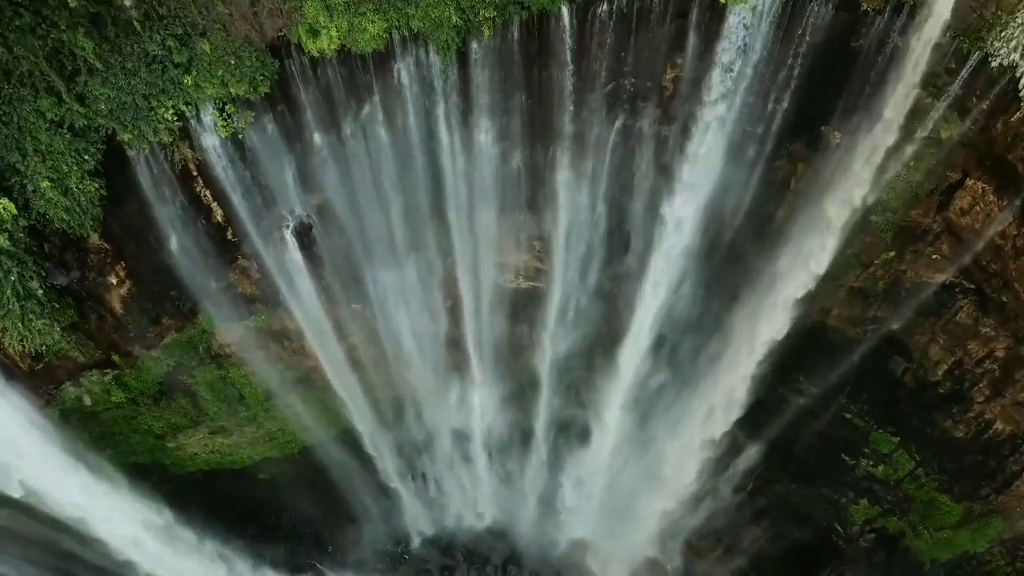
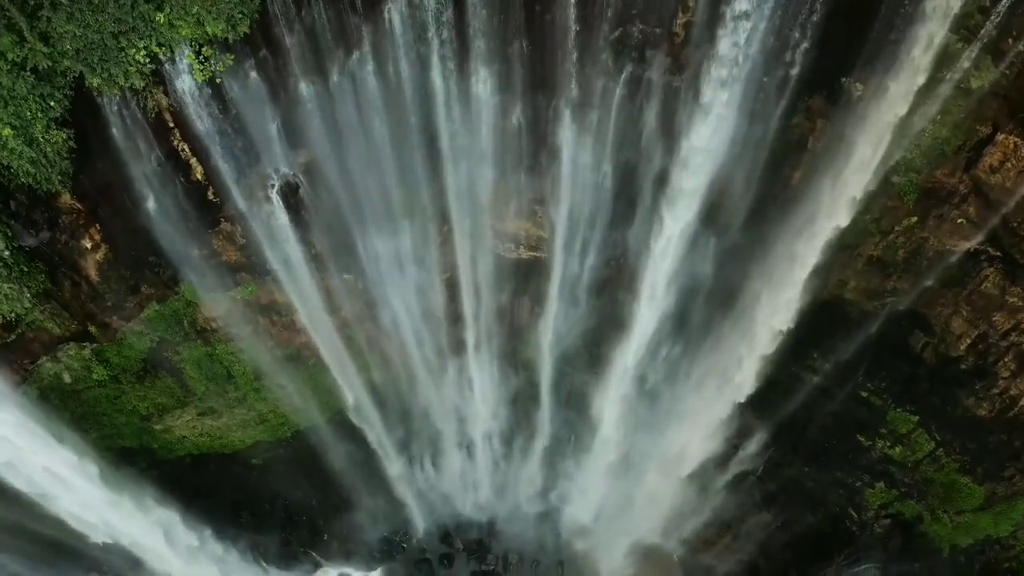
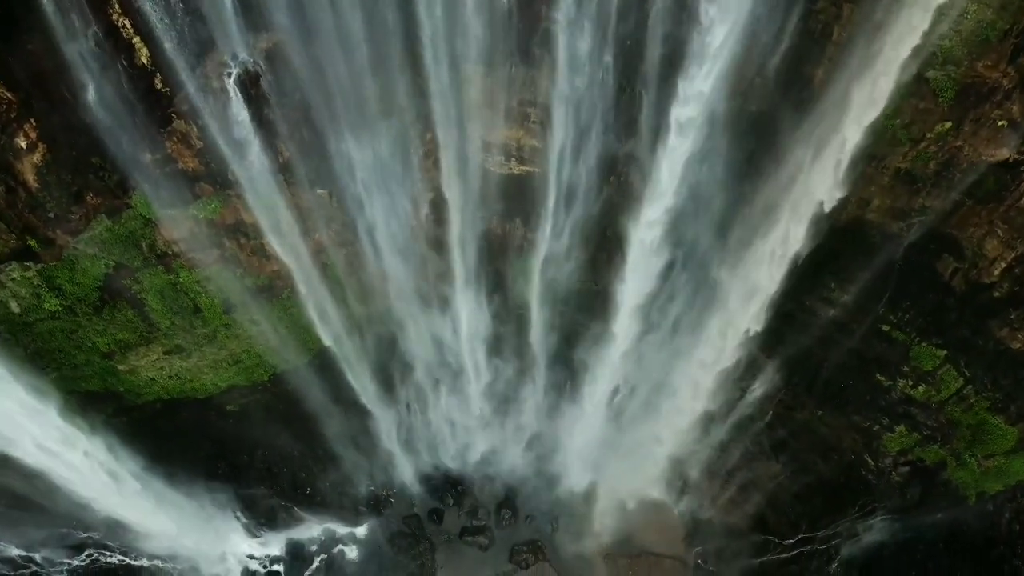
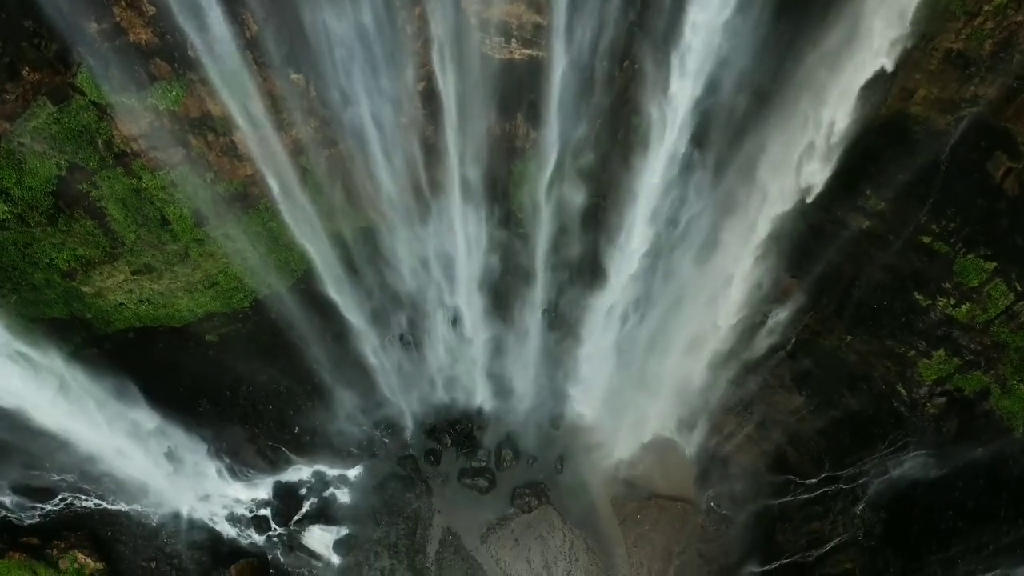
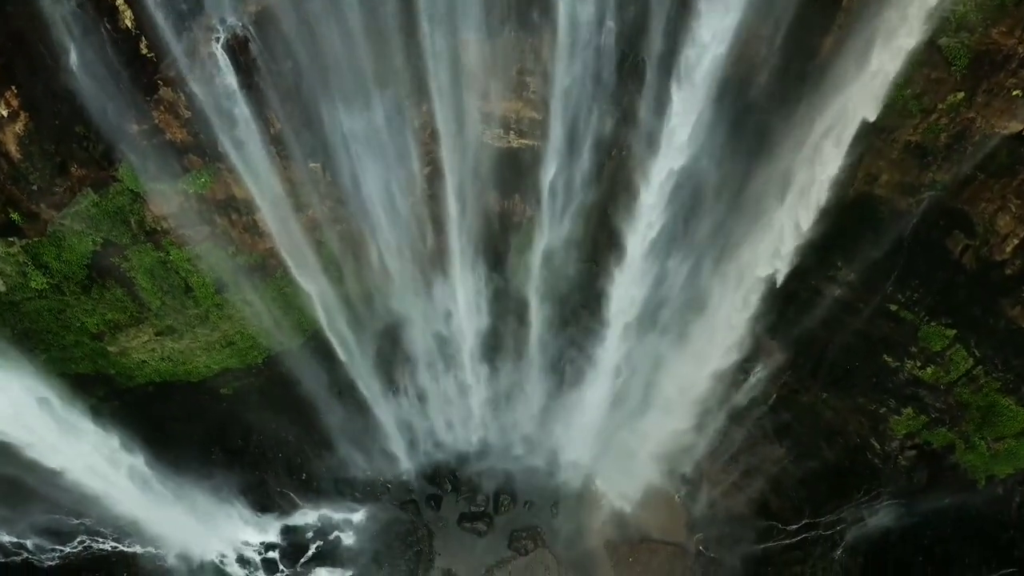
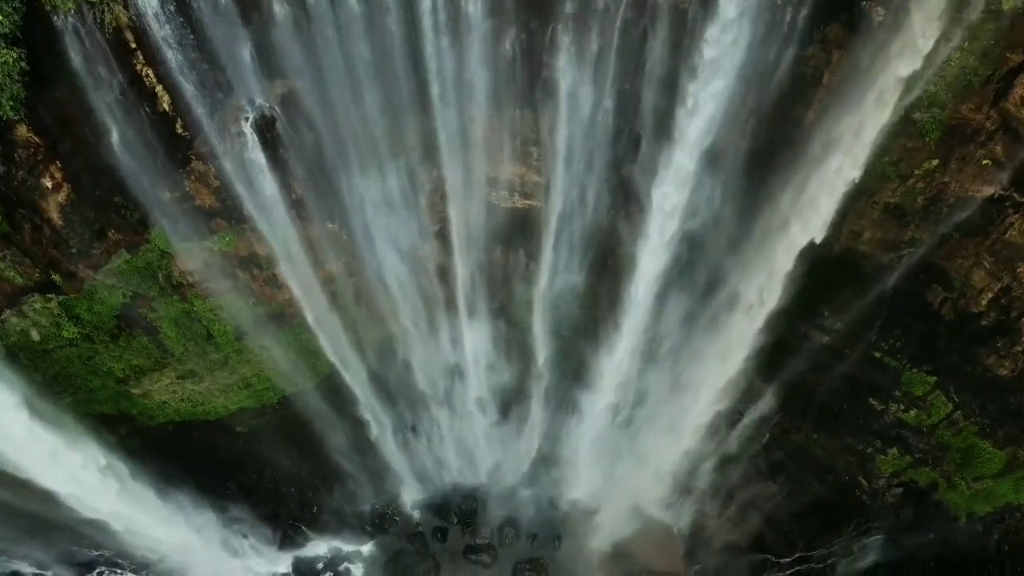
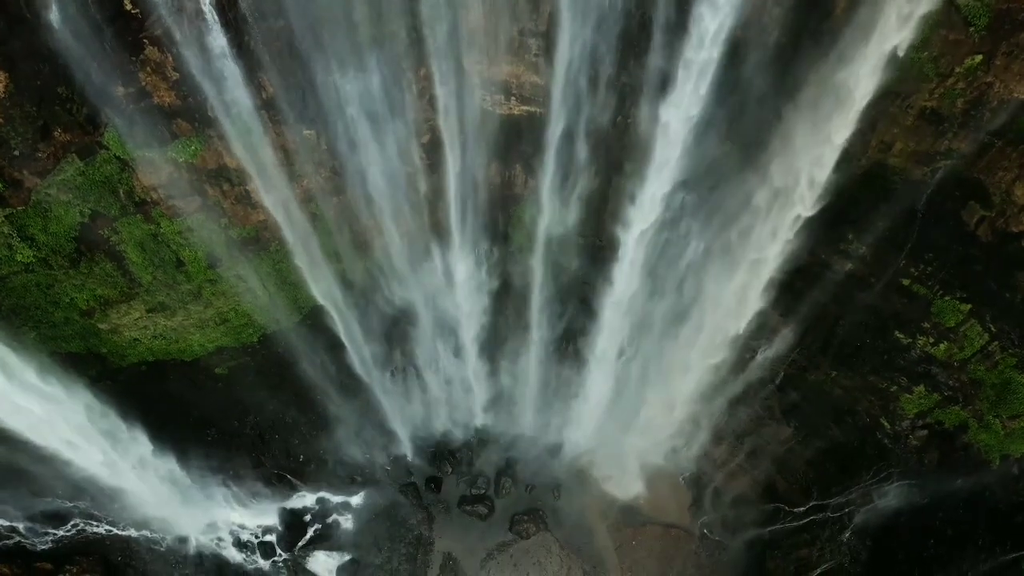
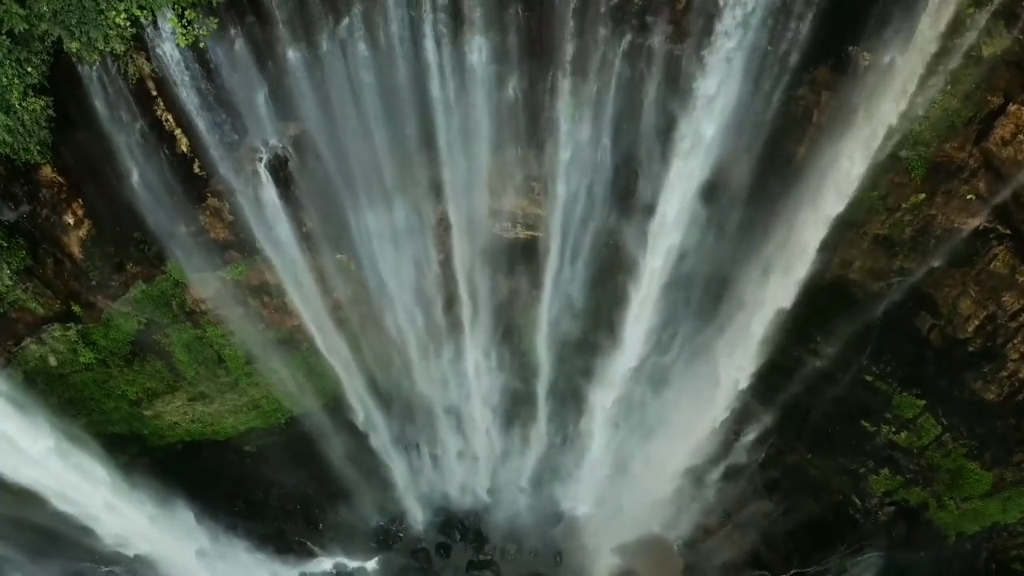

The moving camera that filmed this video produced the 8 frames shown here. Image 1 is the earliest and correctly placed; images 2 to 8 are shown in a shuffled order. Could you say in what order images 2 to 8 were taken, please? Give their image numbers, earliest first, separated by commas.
2, 8, 6, 3, 5, 7, 4
